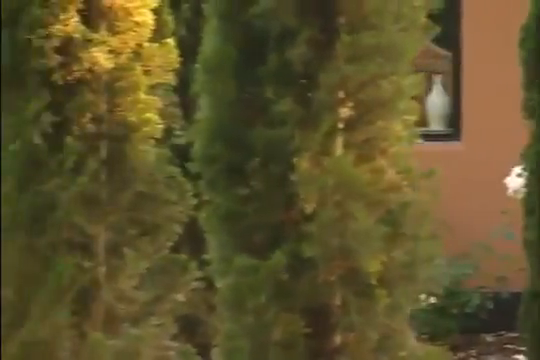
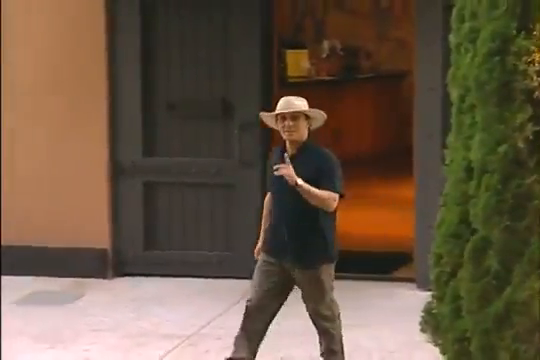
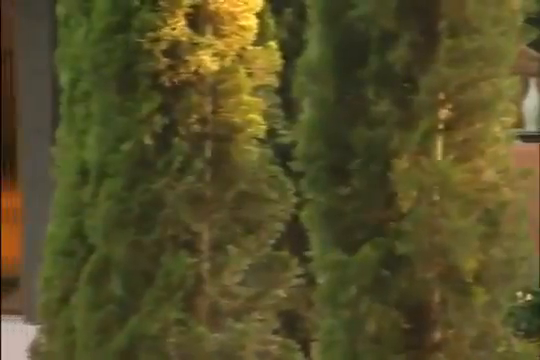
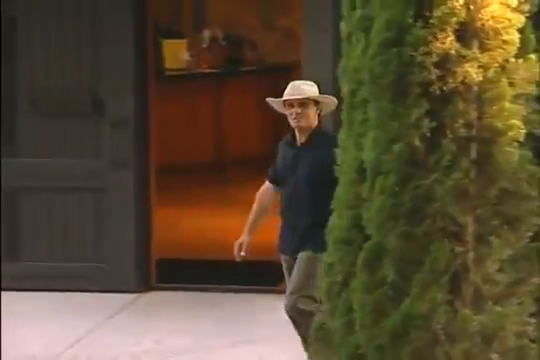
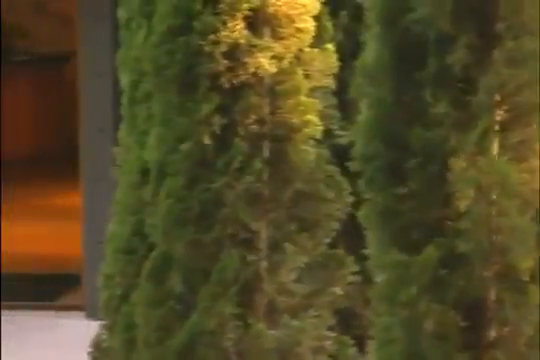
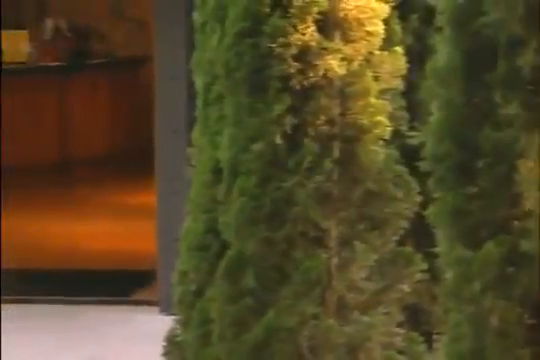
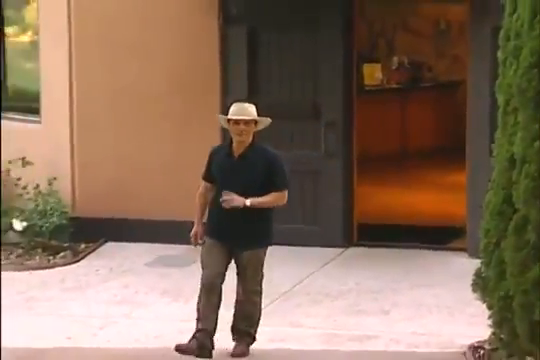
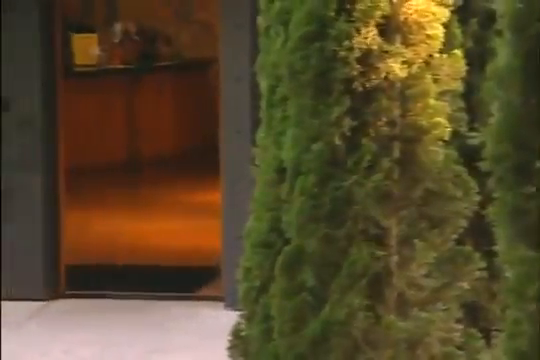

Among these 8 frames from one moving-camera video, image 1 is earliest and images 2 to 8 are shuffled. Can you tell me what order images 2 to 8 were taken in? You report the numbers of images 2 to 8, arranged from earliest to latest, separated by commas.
3, 5, 6, 8, 4, 2, 7
